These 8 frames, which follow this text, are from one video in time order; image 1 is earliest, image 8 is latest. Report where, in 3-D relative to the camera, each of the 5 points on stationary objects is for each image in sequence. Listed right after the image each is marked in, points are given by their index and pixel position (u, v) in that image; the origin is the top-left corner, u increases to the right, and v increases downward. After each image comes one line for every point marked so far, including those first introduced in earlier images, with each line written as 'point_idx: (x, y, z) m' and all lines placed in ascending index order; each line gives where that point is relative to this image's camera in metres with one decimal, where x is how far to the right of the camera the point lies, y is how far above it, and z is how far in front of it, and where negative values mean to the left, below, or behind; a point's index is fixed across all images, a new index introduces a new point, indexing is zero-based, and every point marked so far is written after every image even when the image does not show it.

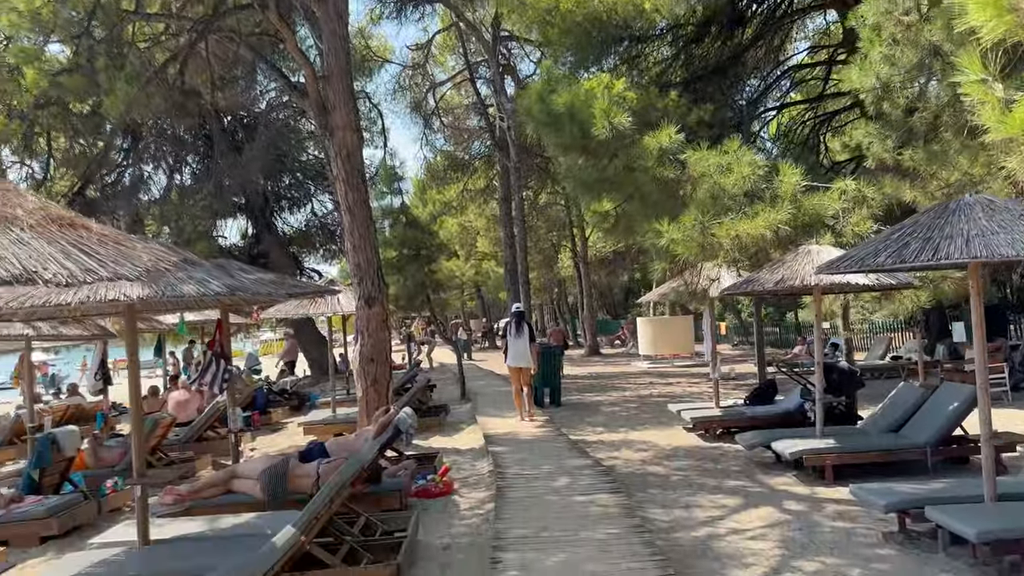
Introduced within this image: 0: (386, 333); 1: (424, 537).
0: (-1.7, -0.6, +11.0) m
1: (-0.7, -2.0, +6.3) m
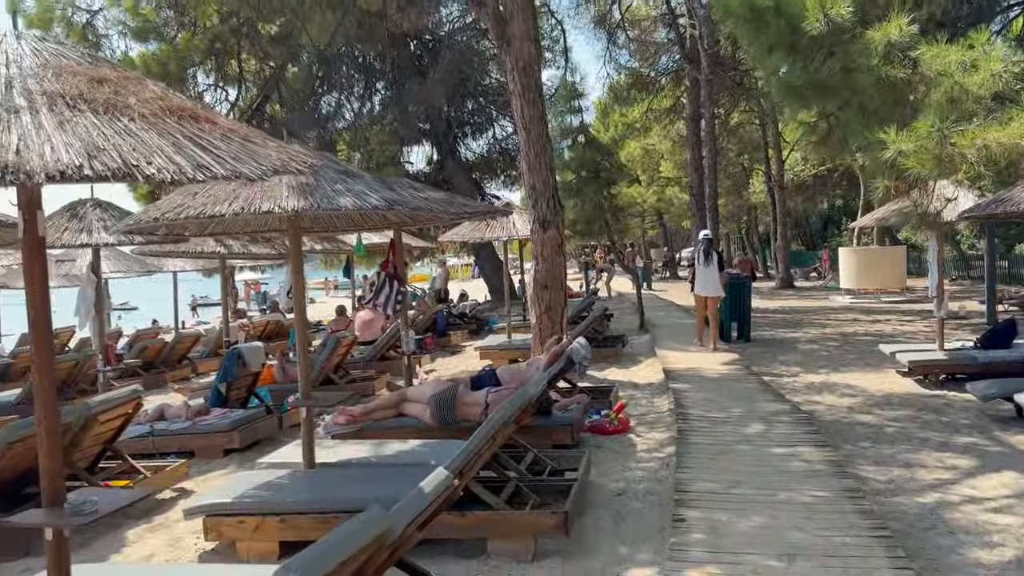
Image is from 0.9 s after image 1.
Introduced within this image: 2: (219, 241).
0: (+0.7, +0.4, +10.4) m
1: (+0.6, -1.4, +5.8) m
2: (-3.6, +0.6, +9.9) m
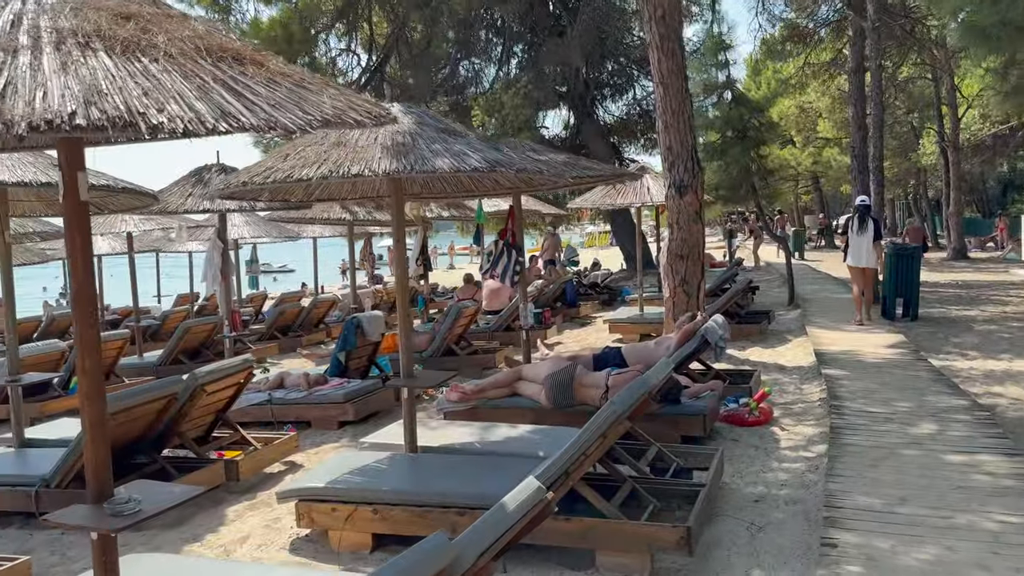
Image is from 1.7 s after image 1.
0: (+2.3, +0.7, +9.6) m
1: (+1.4, -1.2, +5.1) m
2: (-2.0, +1.0, +9.7) m
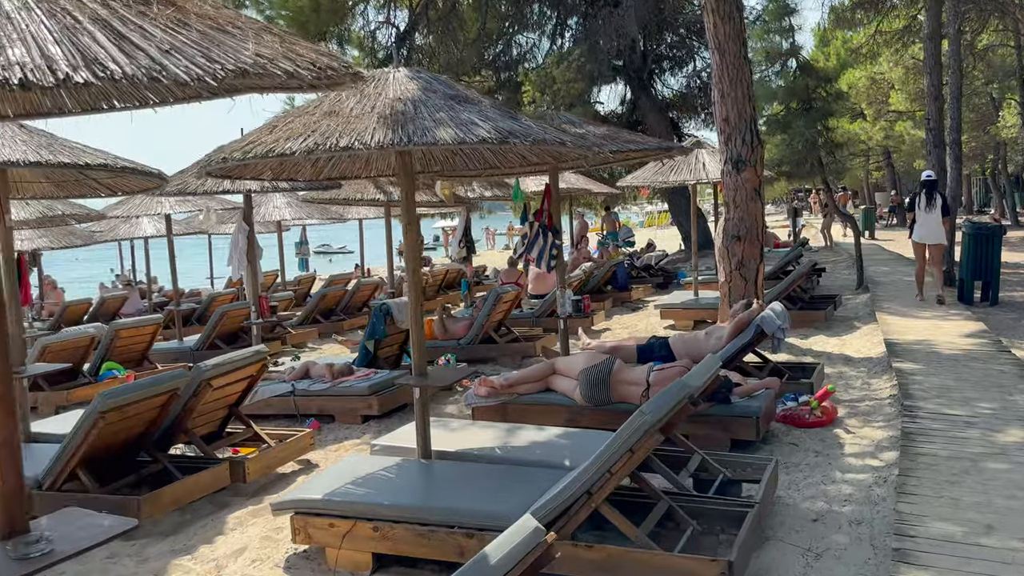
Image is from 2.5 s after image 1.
0: (+2.7, +0.9, +8.8) m
1: (+1.5, -1.1, +4.5) m
2: (-1.5, +1.2, +9.3) m
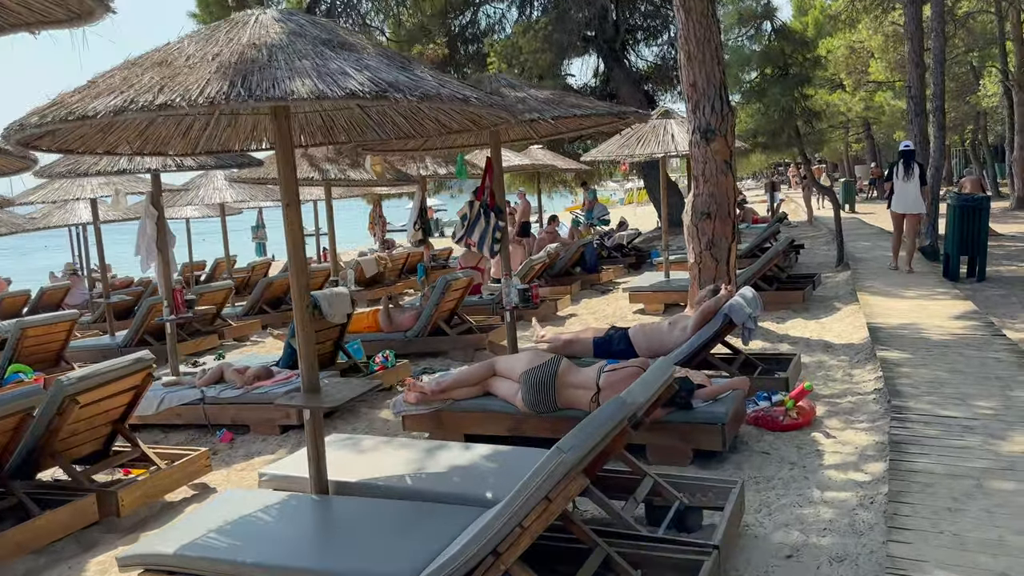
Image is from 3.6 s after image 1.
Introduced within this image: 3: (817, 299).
0: (+2.2, +1.1, +8.1) m
1: (+1.1, -1.1, +3.7) m
2: (-2.1, +1.3, +8.5) m
3: (+3.7, -0.1, +9.8) m
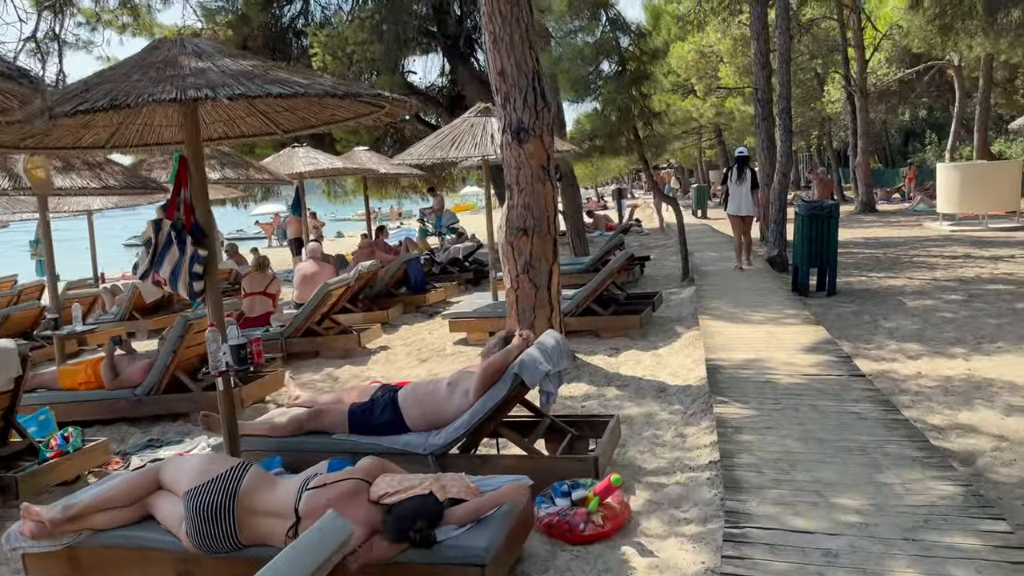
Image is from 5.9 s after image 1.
0: (+0.3, +0.9, +6.7) m
1: (0.0, -1.3, +2.2) m
2: (-3.9, +0.9, +6.4) m
3: (+1.6, -0.4, +8.6) m
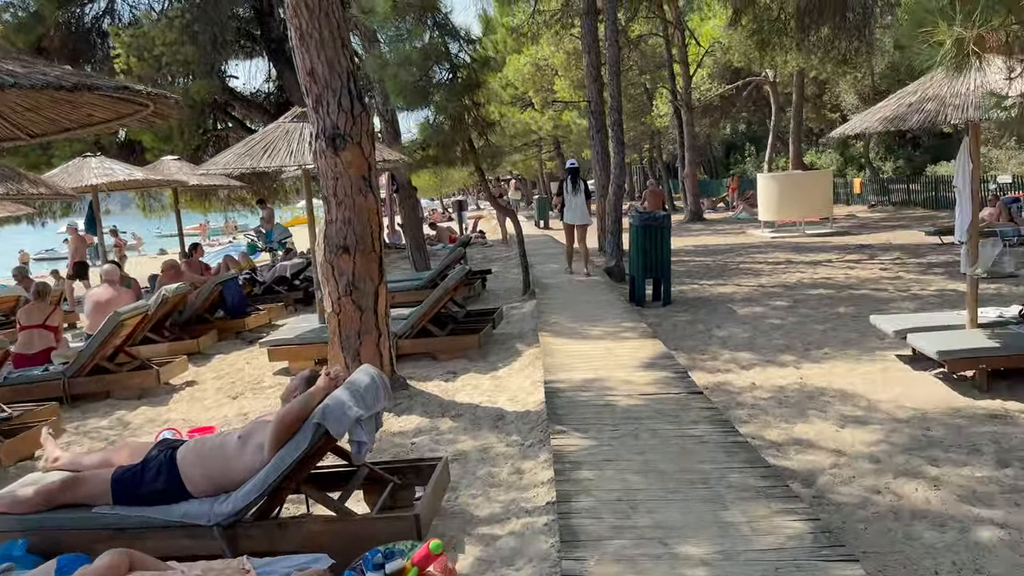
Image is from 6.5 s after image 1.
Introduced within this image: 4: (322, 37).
0: (-1.1, +0.7, +6.1) m
1: (-0.5, -1.4, +1.6) m
2: (-5.2, +0.6, +5.0) m
3: (-0.2, -0.5, +8.2) m
4: (-1.4, +1.8, +5.9) m
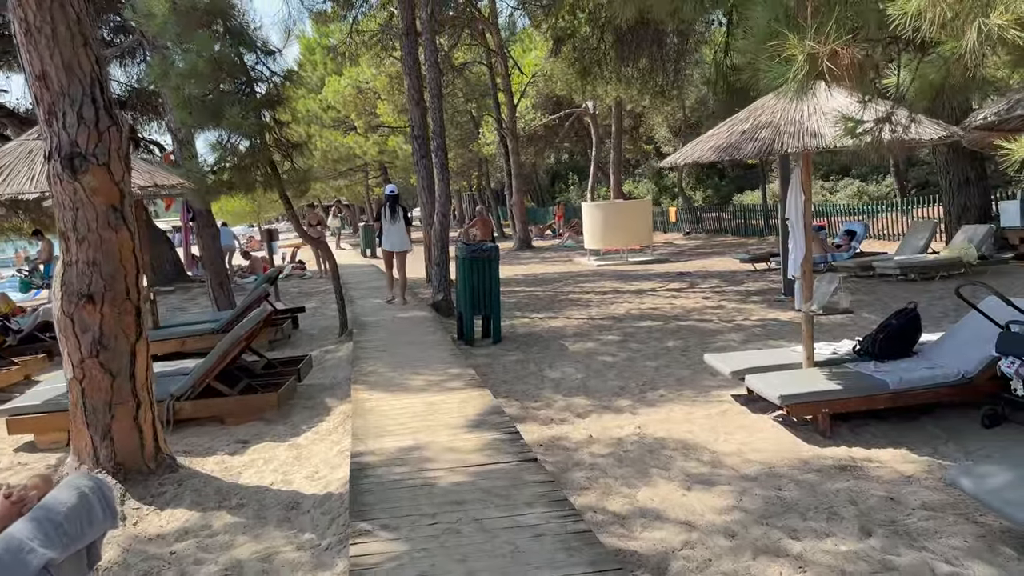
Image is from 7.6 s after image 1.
0: (-2.3, +0.3, +4.9) m
1: (-0.8, -1.6, +0.6) m
2: (-6.2, +0.3, +3.0) m
3: (-1.8, -0.9, +7.1) m
4: (-2.6, +1.5, +4.7) m
